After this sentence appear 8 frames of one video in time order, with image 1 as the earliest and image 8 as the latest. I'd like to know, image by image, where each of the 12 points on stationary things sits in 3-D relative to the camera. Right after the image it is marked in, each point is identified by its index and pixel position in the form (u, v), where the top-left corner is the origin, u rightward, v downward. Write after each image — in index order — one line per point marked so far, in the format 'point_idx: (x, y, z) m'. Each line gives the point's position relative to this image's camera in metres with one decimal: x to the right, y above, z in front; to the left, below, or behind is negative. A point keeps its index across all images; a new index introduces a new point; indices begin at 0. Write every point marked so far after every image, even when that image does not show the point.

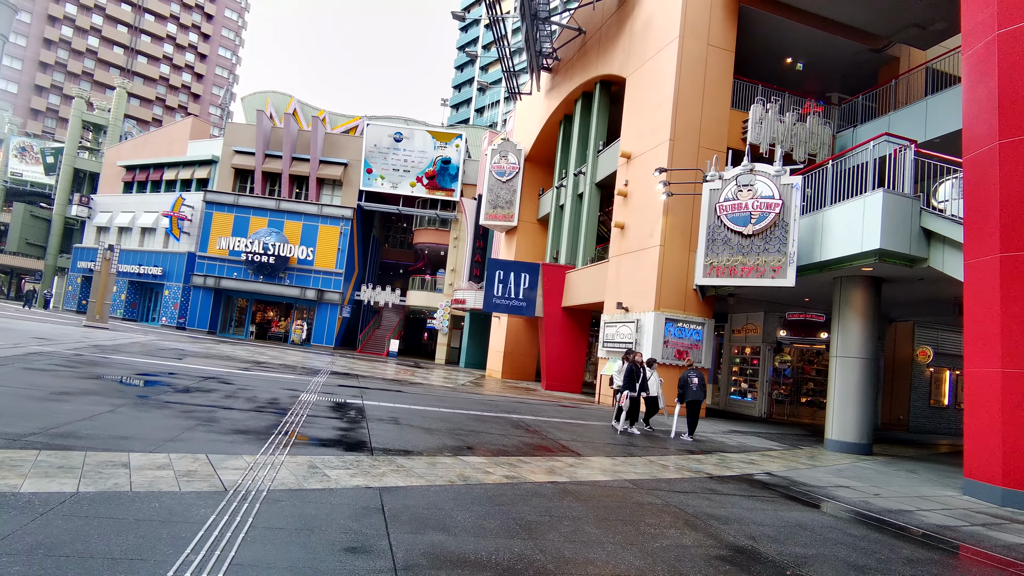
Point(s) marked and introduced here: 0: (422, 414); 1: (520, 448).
0: (-1.8, -2.5, +11.1) m
1: (+0.1, -2.6, +8.9) m
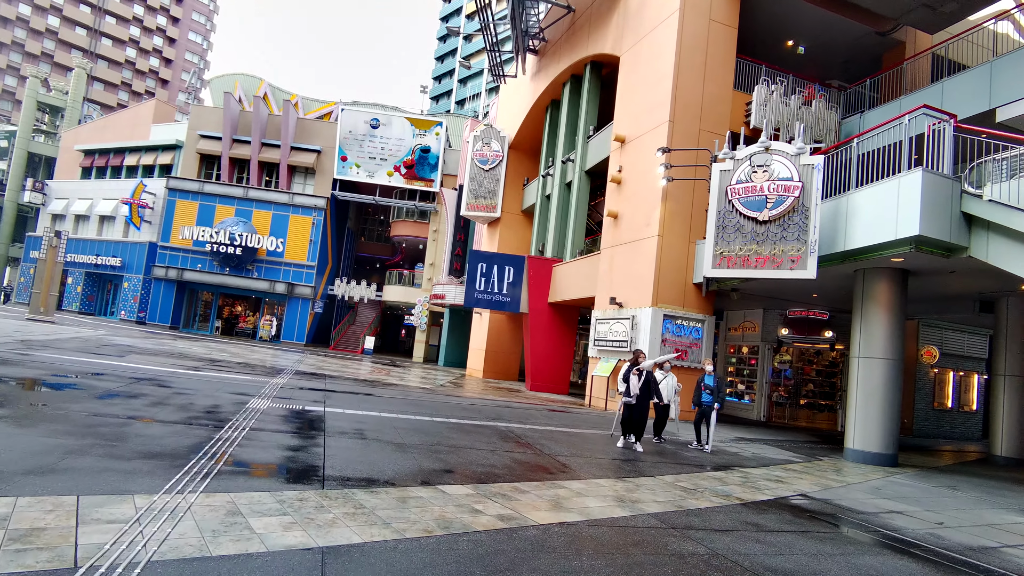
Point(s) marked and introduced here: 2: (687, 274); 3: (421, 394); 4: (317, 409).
0: (-2.0, -2.3, +9.4) m
1: (0.0, -2.4, +7.3) m
2: (+5.2, +0.4, +16.7) m
3: (-2.5, -2.9, +15.3) m
4: (-3.5, -2.2, +10.1) m
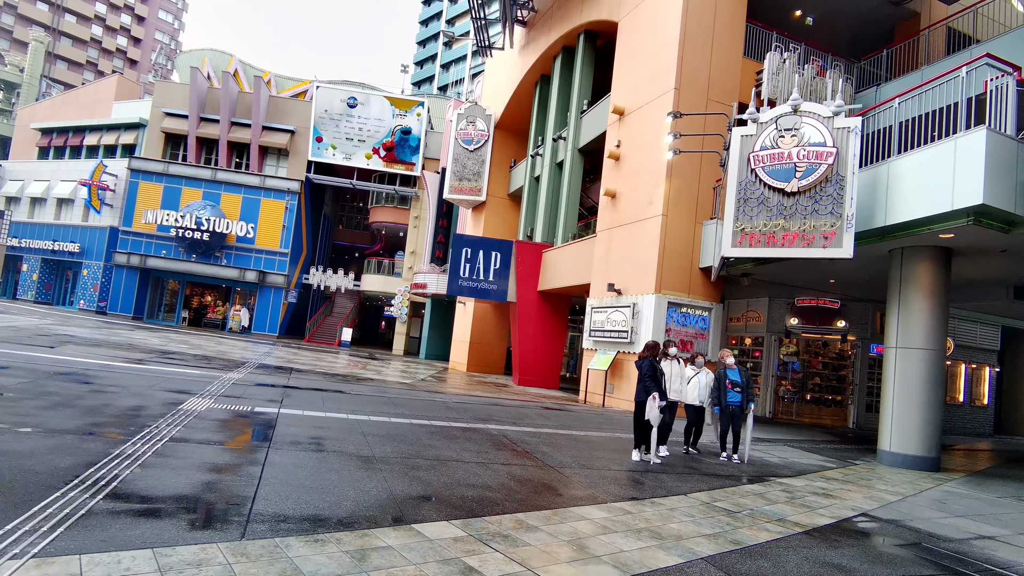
0: (-2.1, -1.9, +7.7) m
1: (0.0, -2.0, +5.6) m
2: (+4.9, +0.8, +15.2) m
3: (-2.7, -2.5, +13.6) m
4: (-3.6, -1.8, +8.4) m
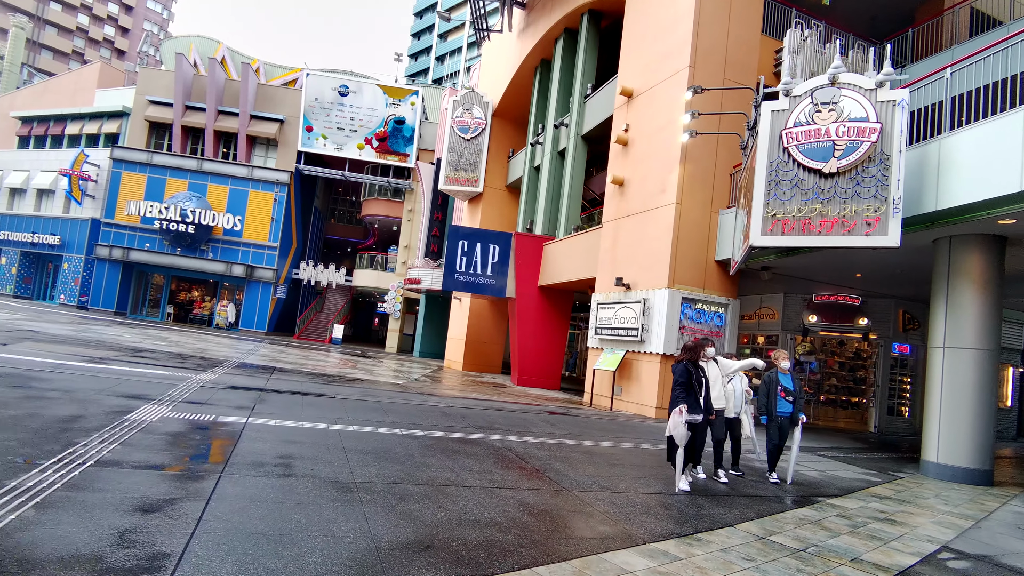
0: (-2.0, -1.8, +6.5) m
1: (+0.1, -1.9, +4.5) m
2: (+4.9, +1.0, +14.1) m
3: (-2.7, -2.3, +12.4) m
4: (-3.5, -1.7, +7.2) m
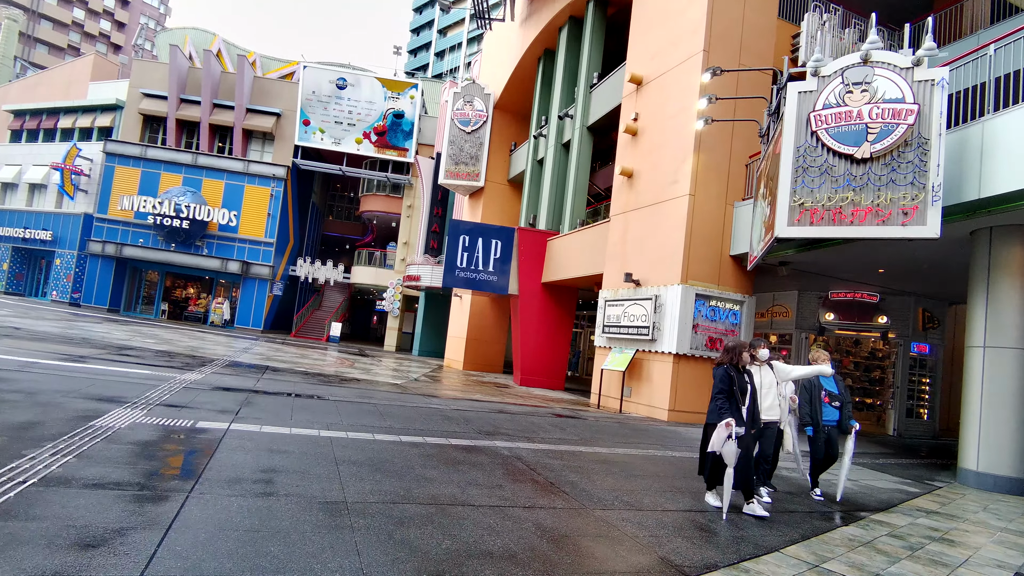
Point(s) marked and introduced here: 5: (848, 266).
0: (-1.8, -1.7, +5.8) m
1: (+0.2, -1.8, +3.8) m
2: (+5.0, +1.1, +13.4) m
3: (-2.6, -2.2, +11.7) m
4: (-3.4, -1.6, +6.4) m
5: (+7.7, +0.5, +12.8) m
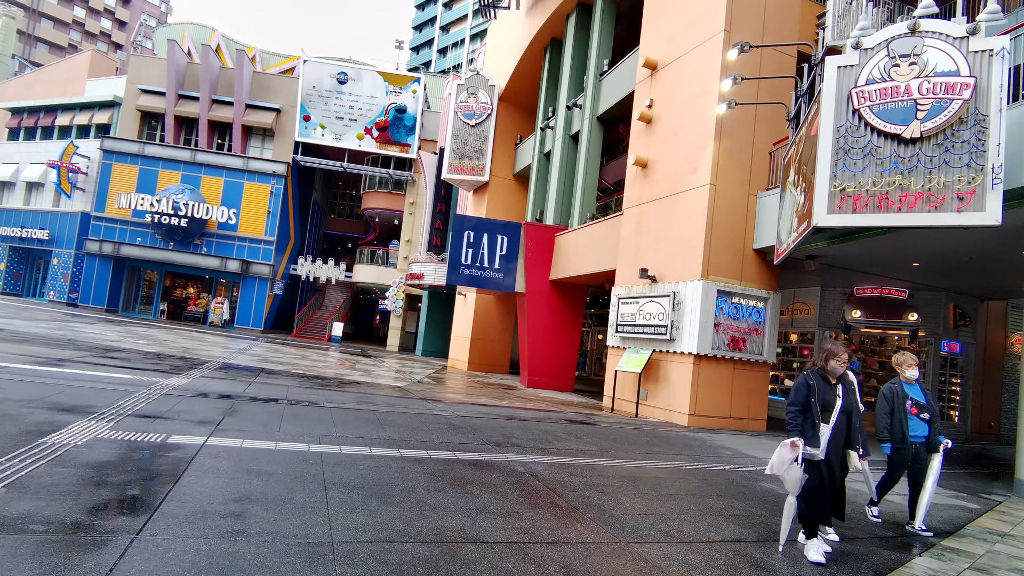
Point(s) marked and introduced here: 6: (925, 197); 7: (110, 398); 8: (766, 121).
0: (-1.7, -1.7, +5.0) m
1: (+0.4, -1.8, +3.0) m
2: (+5.2, +1.1, +12.5) m
3: (-2.4, -2.1, +10.9) m
4: (-3.2, -1.5, +5.7) m
5: (+7.9, +0.6, +12.0) m
6: (+5.8, +1.3, +7.9) m
7: (-5.2, -1.4, +7.3) m
8: (+5.8, +3.8, +12.8) m
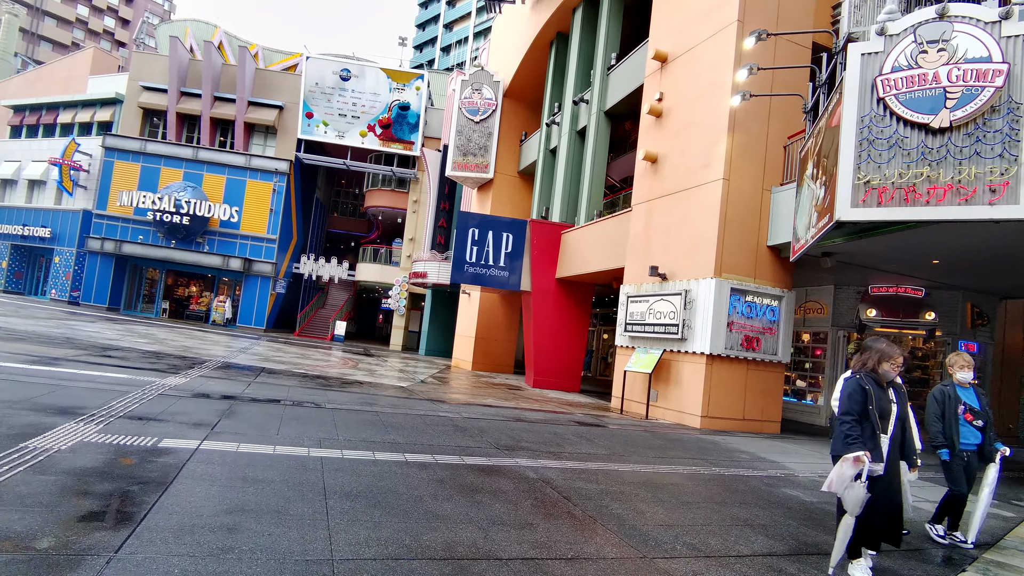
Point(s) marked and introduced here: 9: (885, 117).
0: (-1.6, -1.6, +4.7) m
1: (+0.5, -1.7, +2.6) m
2: (+5.4, +1.2, +12.2) m
3: (-2.3, -2.1, +10.6) m
4: (-3.1, -1.5, +5.3) m
5: (+8.0, +0.7, +11.6) m
6: (+5.9, +1.3, +7.5) m
7: (-5.1, -1.4, +7.0) m
8: (+6.0, +3.8, +12.5) m
9: (+5.4, +2.5, +8.1) m
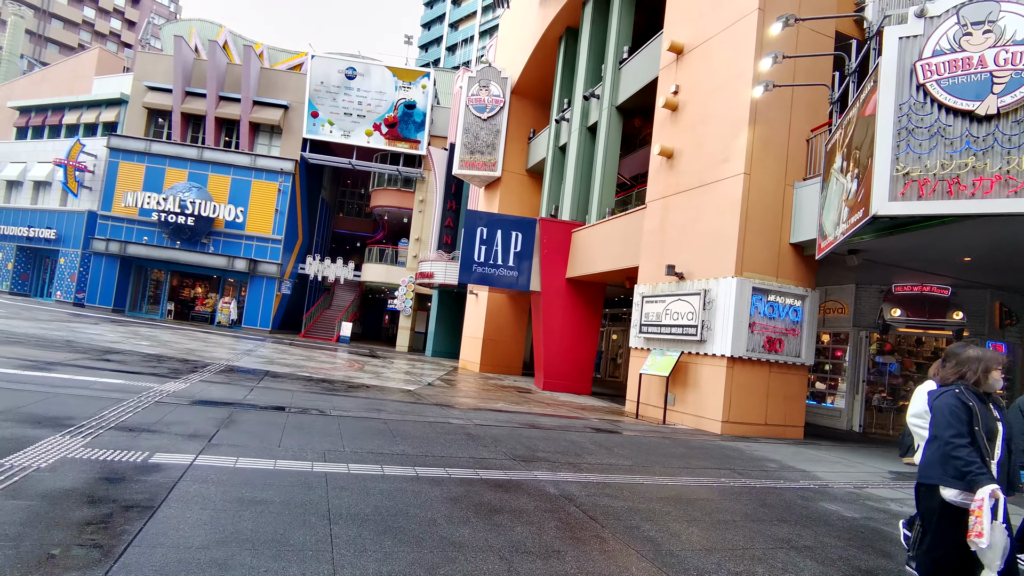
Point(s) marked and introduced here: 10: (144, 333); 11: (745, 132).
0: (-1.4, -1.6, +4.2) m
1: (+0.6, -1.7, +2.2) m
2: (+5.6, +1.2, +11.7) m
3: (-2.0, -2.1, +10.1) m
4: (-2.9, -1.5, +4.9) m
5: (+8.3, +0.7, +11.1) m
6: (+6.1, +1.3, +7.0) m
7: (-4.9, -1.4, +6.6) m
8: (+6.2, +3.8, +12.0) m
9: (+5.6, +2.5, +7.6) m
10: (-12.9, -1.6, +19.7) m
11: (+4.8, +3.2, +11.5) m
